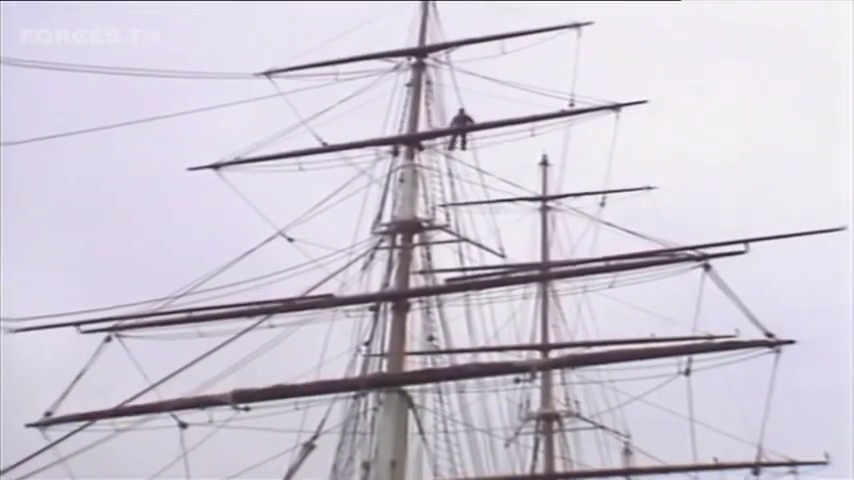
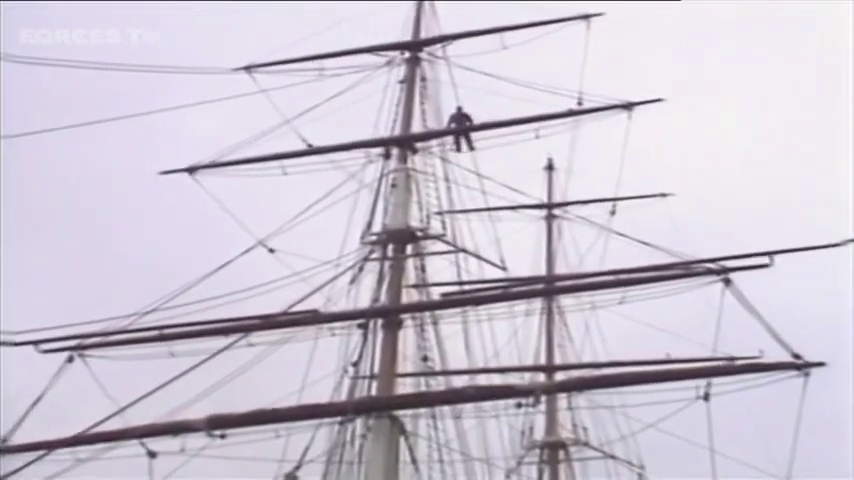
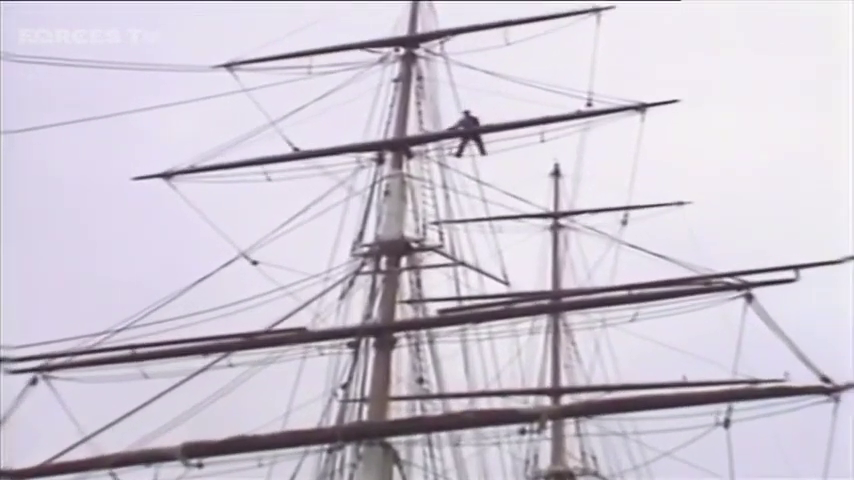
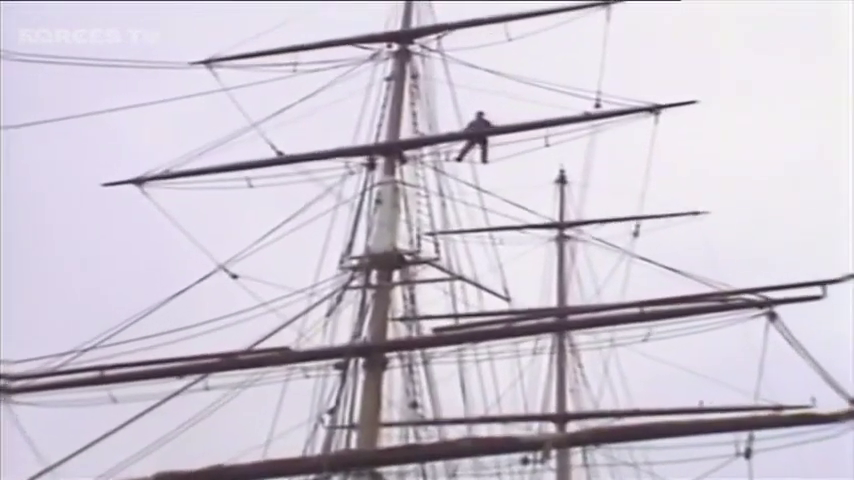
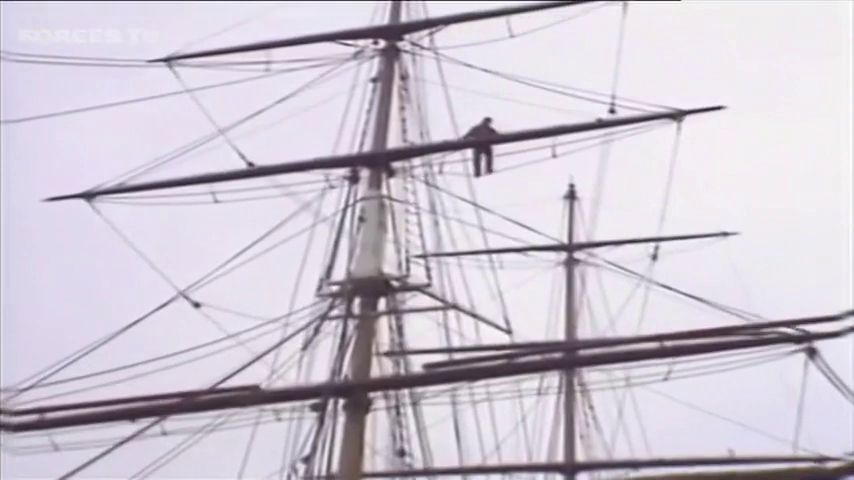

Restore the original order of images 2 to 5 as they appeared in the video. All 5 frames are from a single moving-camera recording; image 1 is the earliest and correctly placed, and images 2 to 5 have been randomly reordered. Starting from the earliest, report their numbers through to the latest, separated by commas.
2, 3, 4, 5
